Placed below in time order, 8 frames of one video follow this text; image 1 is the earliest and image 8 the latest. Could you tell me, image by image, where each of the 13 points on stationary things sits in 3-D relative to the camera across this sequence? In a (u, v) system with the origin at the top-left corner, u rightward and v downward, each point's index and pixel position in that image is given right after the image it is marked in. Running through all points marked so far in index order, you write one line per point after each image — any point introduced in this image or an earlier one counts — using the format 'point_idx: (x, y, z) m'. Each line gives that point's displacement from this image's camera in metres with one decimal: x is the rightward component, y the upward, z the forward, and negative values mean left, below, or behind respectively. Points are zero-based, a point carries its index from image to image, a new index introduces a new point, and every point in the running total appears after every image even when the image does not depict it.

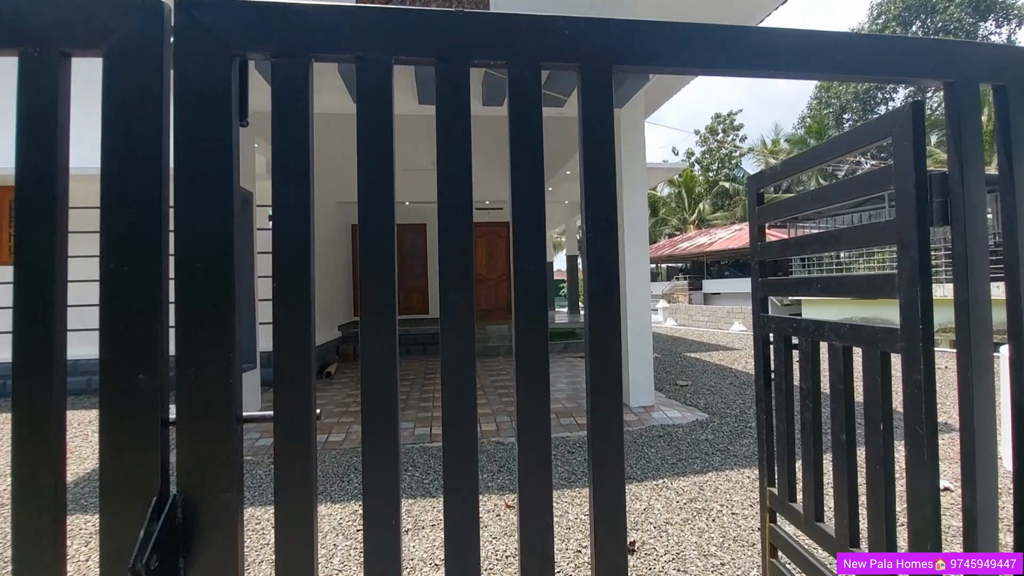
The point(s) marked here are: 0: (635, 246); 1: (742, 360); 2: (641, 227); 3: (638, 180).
0: (+1.1, +0.4, +4.4) m
1: (+3.2, -1.0, +7.0) m
2: (+1.2, +0.6, +4.4) m
3: (+1.1, +1.0, +4.4) m
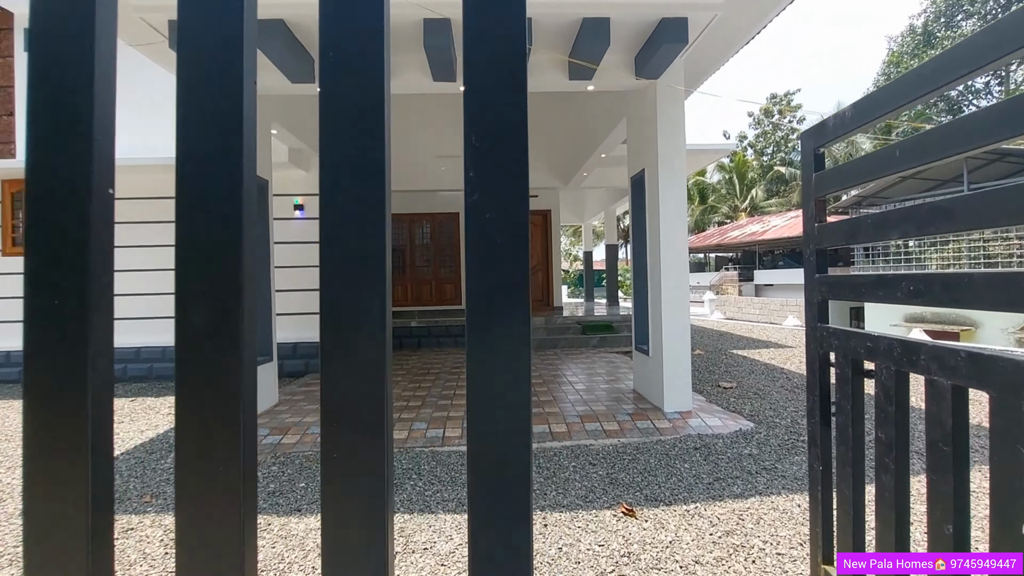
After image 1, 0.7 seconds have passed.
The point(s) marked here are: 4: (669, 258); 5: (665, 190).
0: (+1.3, +0.4, +4.0) m
1: (+3.6, -0.9, +6.4) m
2: (+1.3, +0.6, +4.0) m
3: (+1.3, +1.0, +4.0) m
4: (+1.3, +0.3, +4.0) m
5: (+1.2, +0.8, +4.0) m
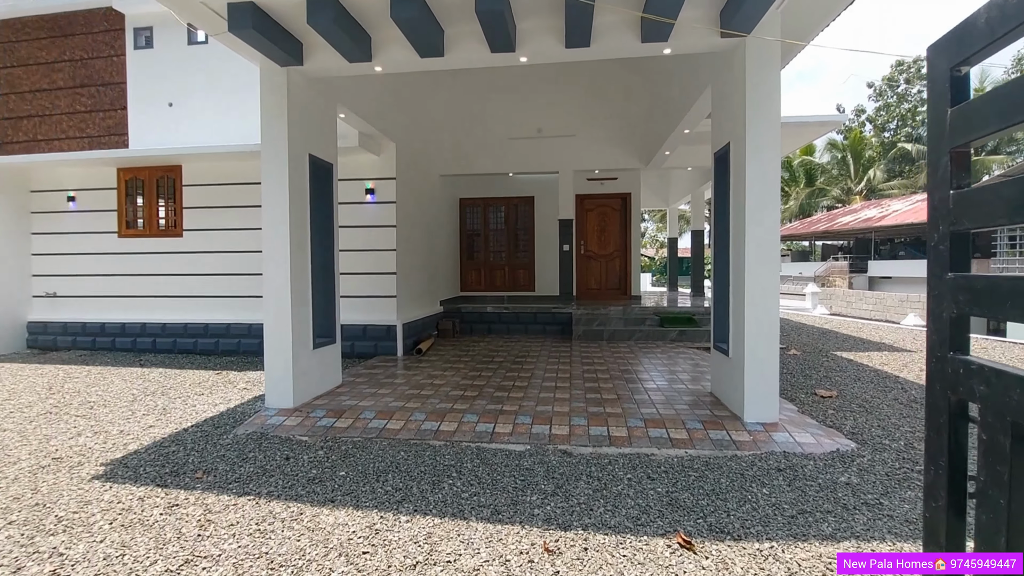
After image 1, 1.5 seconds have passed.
0: (+1.7, +0.5, +3.4) m
1: (+4.4, -0.8, +5.5) m
2: (+1.8, +0.7, +3.4) m
3: (+1.7, +1.1, +3.4) m
4: (+1.7, +0.3, +3.4) m
5: (+1.7, +0.8, +3.4) m
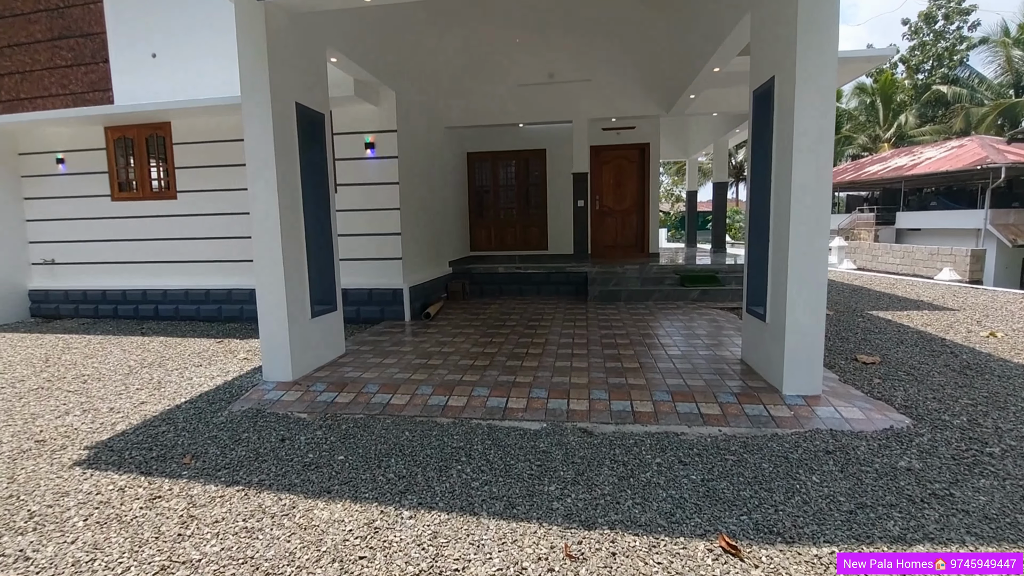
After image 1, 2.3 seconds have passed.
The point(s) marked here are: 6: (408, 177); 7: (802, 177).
0: (+1.8, +0.8, +3.0) m
1: (+4.5, -0.4, +5.1) m
2: (+1.8, +0.9, +3.0) m
3: (+1.8, +1.3, +2.9) m
4: (+1.8, +0.6, +3.0) m
5: (+1.7, +1.1, +2.9) m
6: (-1.3, +1.4, +6.1) m
7: (+1.7, +0.7, +3.0) m
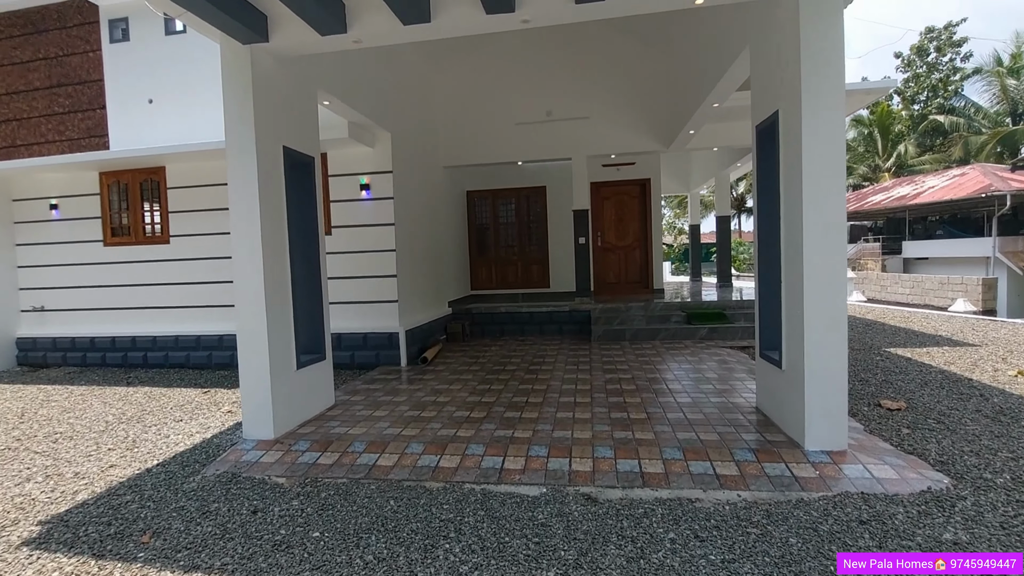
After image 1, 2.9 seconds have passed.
0: (+1.7, +0.5, +2.8) m
1: (+4.5, -0.7, +4.8) m
2: (+1.8, +0.7, +2.8) m
3: (+1.7, +1.1, +2.7) m
4: (+1.7, +0.3, +2.8) m
5: (+1.7, +0.8, +2.8) m
6: (-1.3, +0.8, +6.0) m
7: (+1.7, +0.4, +2.8) m
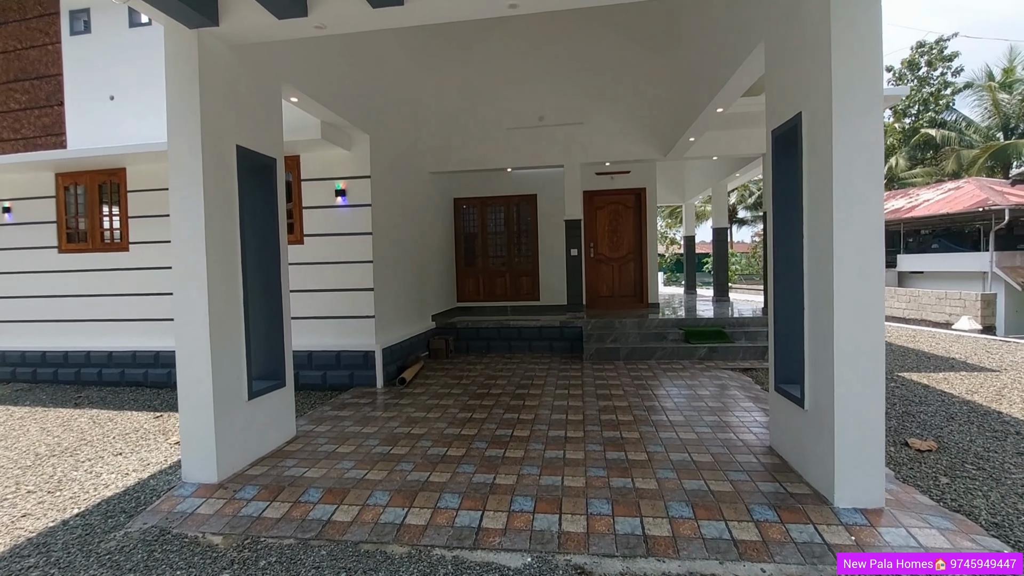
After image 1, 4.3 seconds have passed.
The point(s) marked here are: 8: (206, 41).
0: (+1.7, +0.4, +2.4) m
1: (+4.4, -0.9, +4.4) m
2: (+1.7, +0.5, +2.4) m
3: (+1.7, +1.0, +2.4) m
4: (+1.6, +0.2, +2.4) m
5: (+1.6, +0.7, +2.4) m
6: (-1.4, +0.7, +5.5) m
7: (+1.6, +0.3, +2.4) m
8: (-1.8, +1.5, +3.0) m
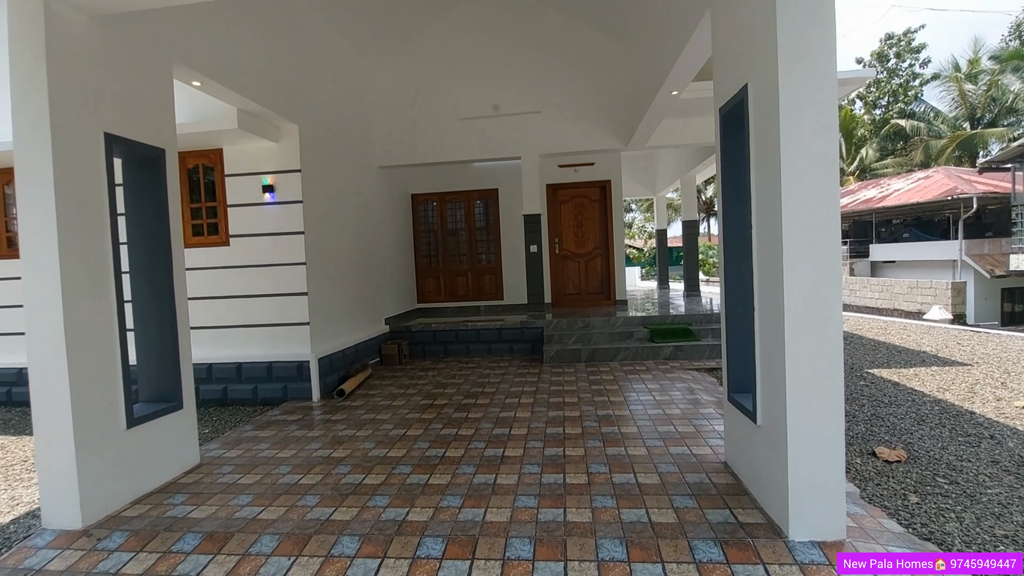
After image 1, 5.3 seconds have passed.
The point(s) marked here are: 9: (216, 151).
0: (+1.2, +0.4, +2.1) m
1: (+3.9, -0.8, +4.2) m
2: (+1.3, +0.5, +2.0) m
3: (+1.2, +1.0, +2.0) m
4: (+1.2, +0.2, +2.1) m
5: (+1.1, +0.7, +2.0) m
6: (-2.0, +0.6, +5.1) m
7: (+1.2, +0.3, +2.1) m
8: (-2.3, +1.4, +2.5) m
9: (-2.9, +1.3, +4.9) m
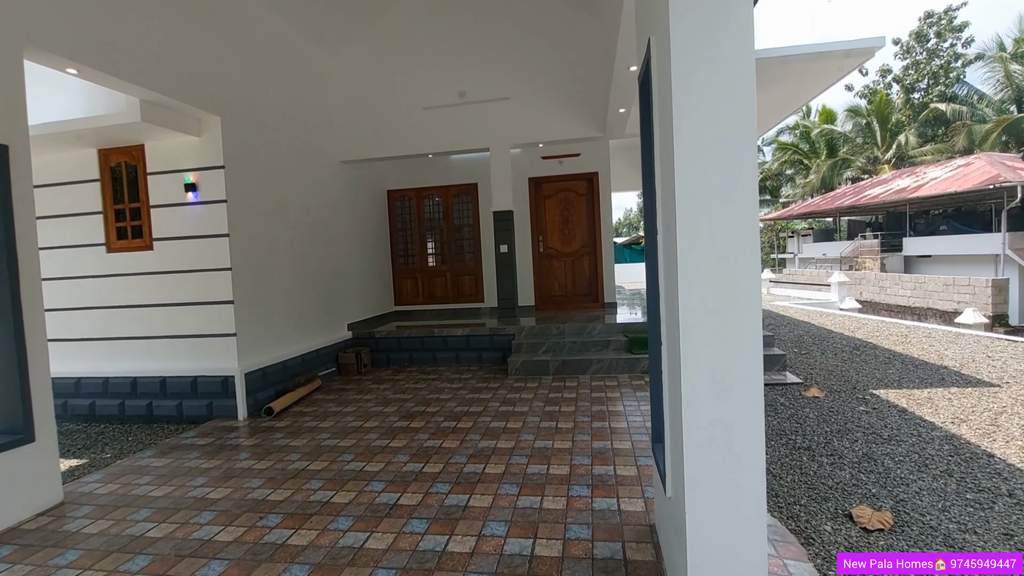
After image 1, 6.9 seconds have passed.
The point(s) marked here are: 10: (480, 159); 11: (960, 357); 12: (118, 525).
0: (+0.6, +0.3, +1.5) m
1: (+3.4, -0.9, +3.5) m
2: (+0.6, +0.5, +1.4) m
3: (+0.6, +0.9, +1.4) m
4: (+0.6, +0.1, +1.5) m
5: (+0.5, +0.6, +1.4) m
6: (-2.4, +0.6, +4.6) m
7: (+0.5, +0.2, +1.5) m
8: (-2.9, +1.3, +2.1) m
9: (-3.4, +1.3, +4.5) m
10: (-0.5, +2.0, +7.6) m
11: (+4.6, -0.7, +5.2) m
12: (-2.1, -1.2, +2.6) m
